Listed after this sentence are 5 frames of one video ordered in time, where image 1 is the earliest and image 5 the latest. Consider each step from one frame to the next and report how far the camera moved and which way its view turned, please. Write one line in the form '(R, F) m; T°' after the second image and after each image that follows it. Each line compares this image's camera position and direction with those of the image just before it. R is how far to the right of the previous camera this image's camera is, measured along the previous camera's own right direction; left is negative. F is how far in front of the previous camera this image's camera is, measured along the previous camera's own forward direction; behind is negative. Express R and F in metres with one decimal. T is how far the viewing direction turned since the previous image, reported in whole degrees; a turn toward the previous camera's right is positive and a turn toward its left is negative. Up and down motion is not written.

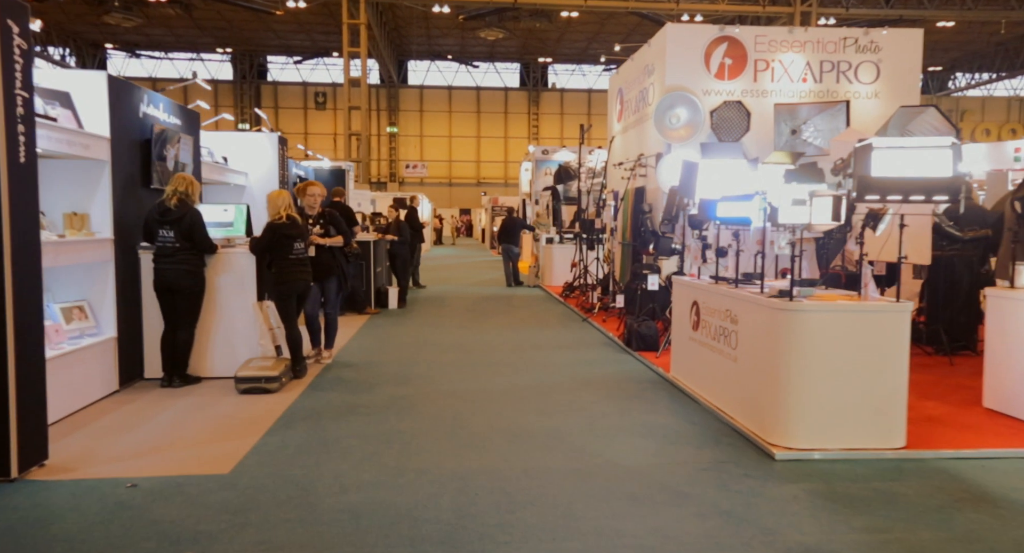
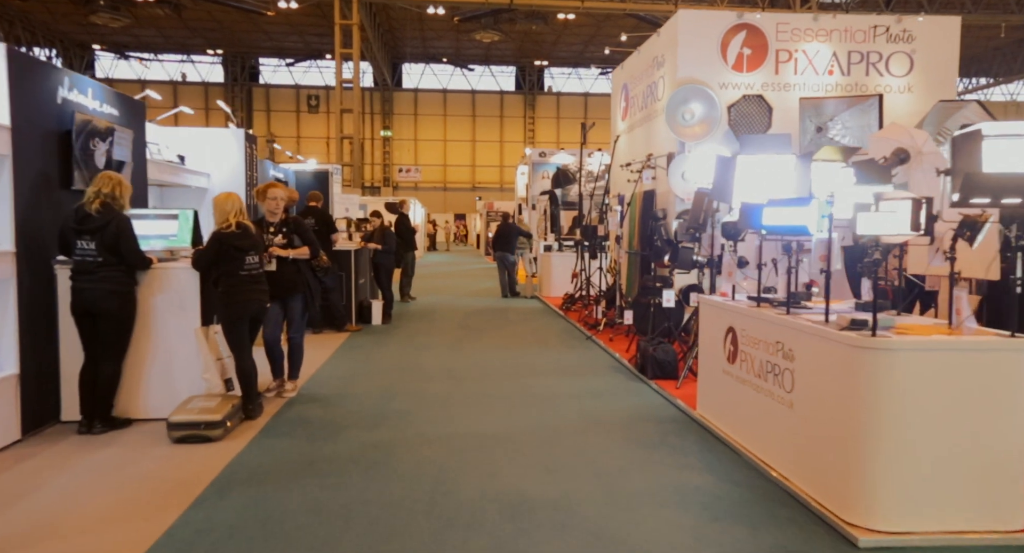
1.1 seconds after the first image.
(0.0, +0.8) m; 0°
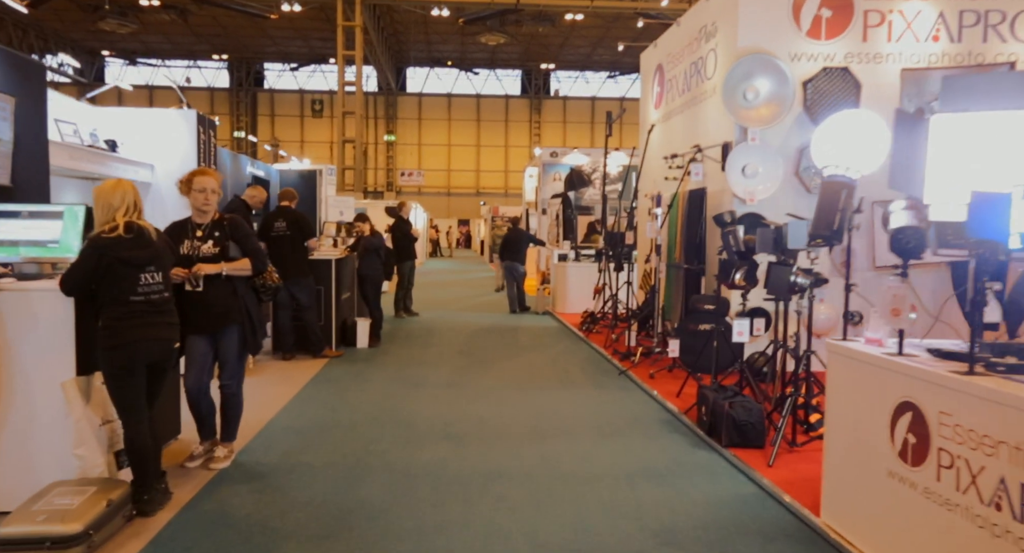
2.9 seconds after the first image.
(-0.1, +1.4) m; 0°
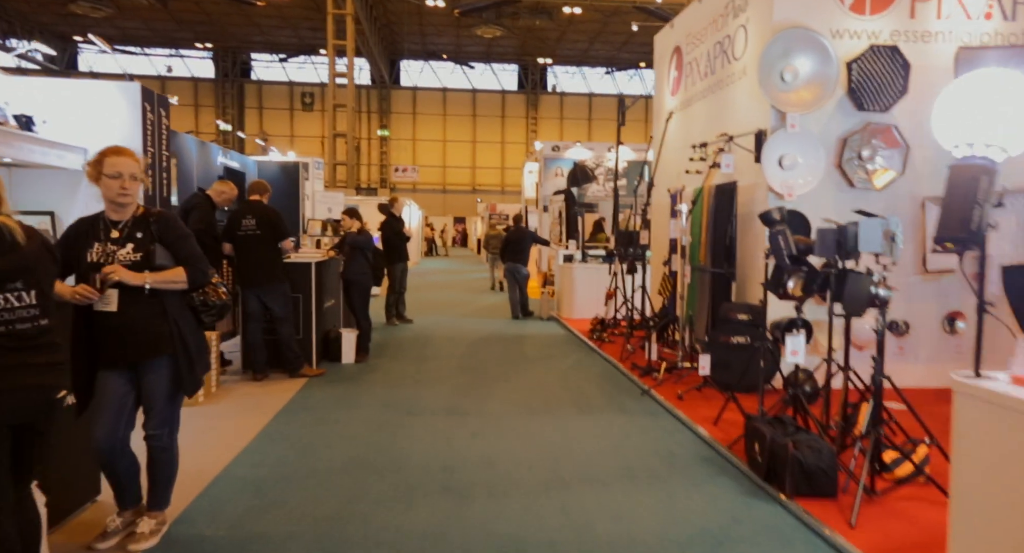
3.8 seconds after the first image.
(-0.1, +0.7) m; 0°
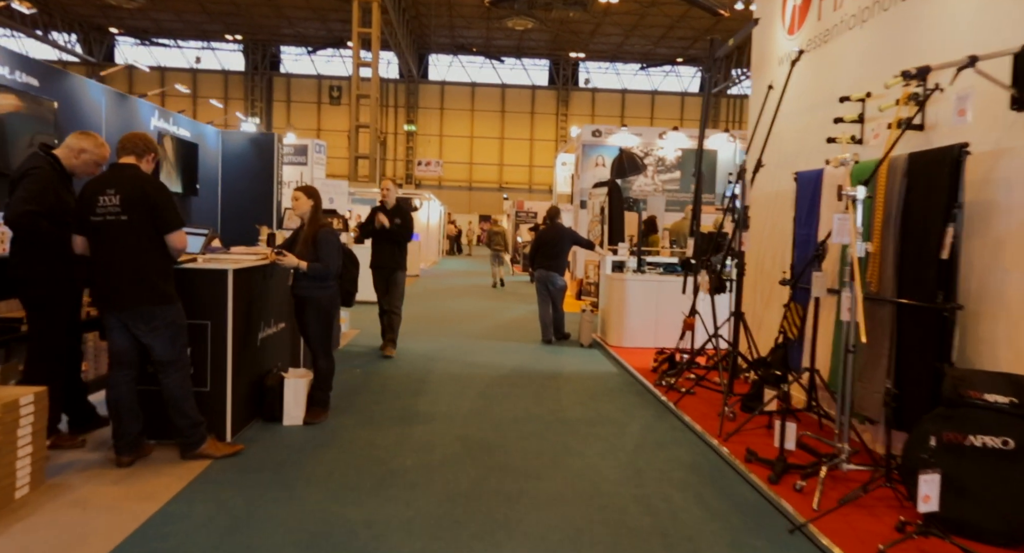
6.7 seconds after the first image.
(-0.1, +2.3) m; -2°
